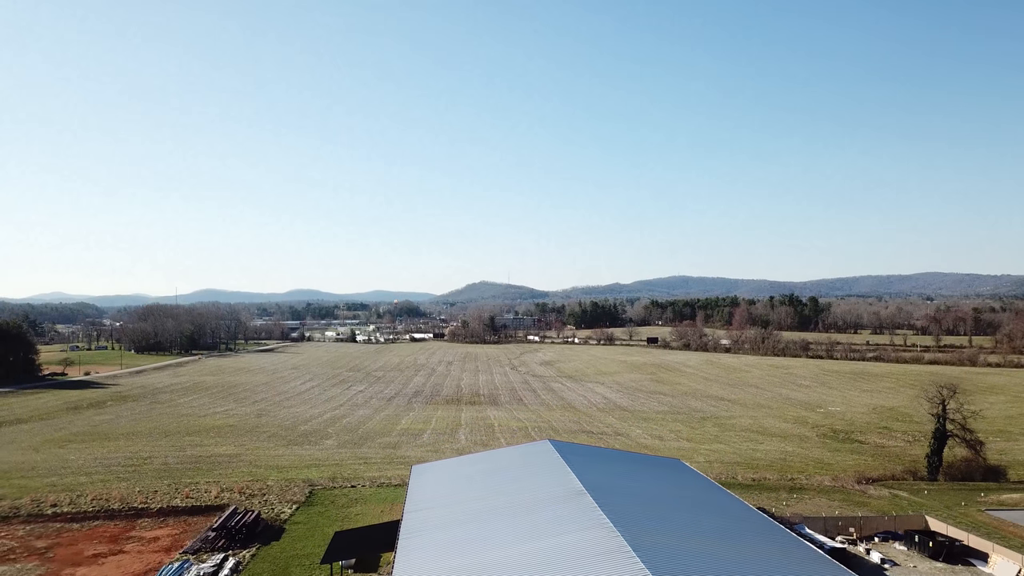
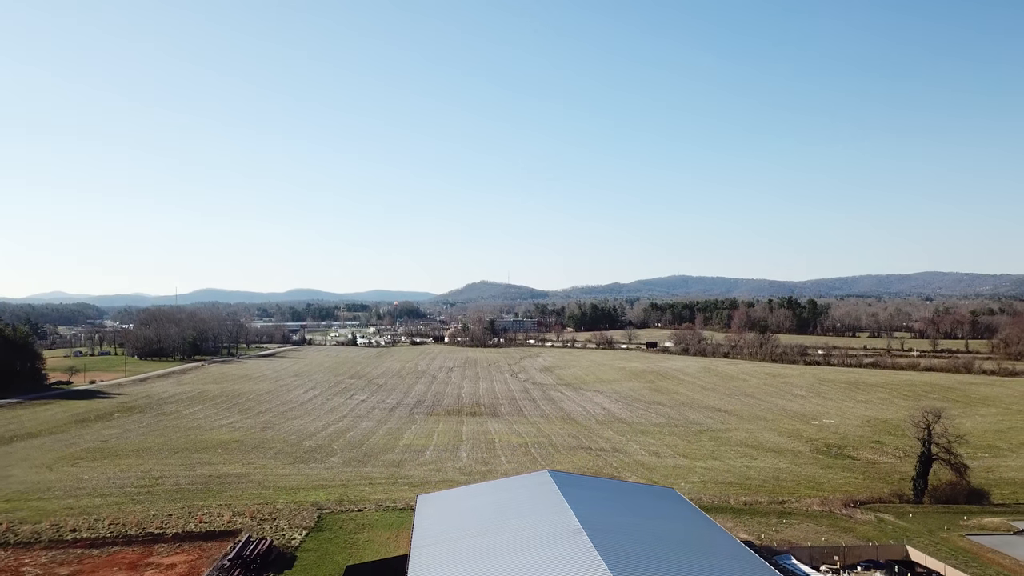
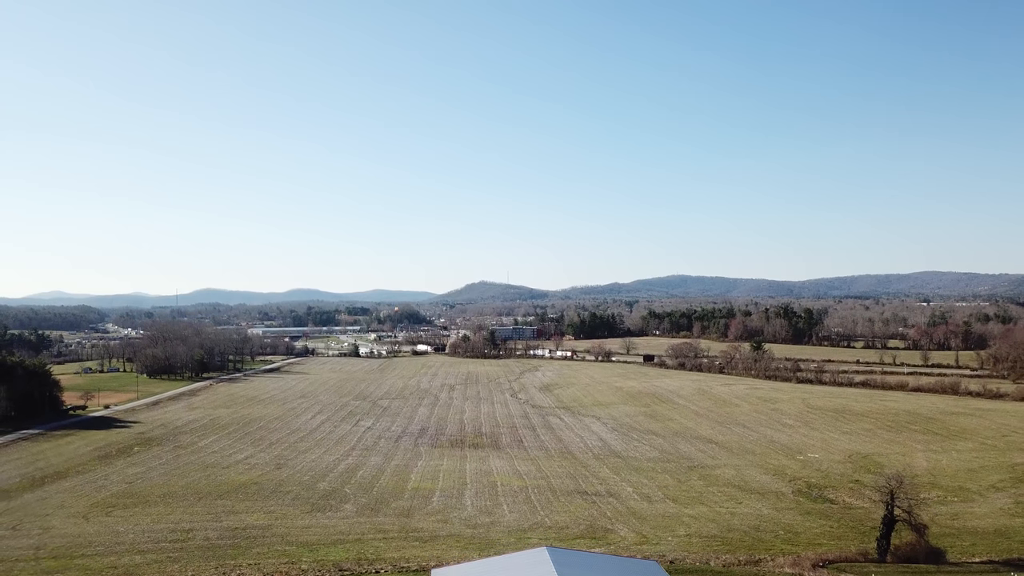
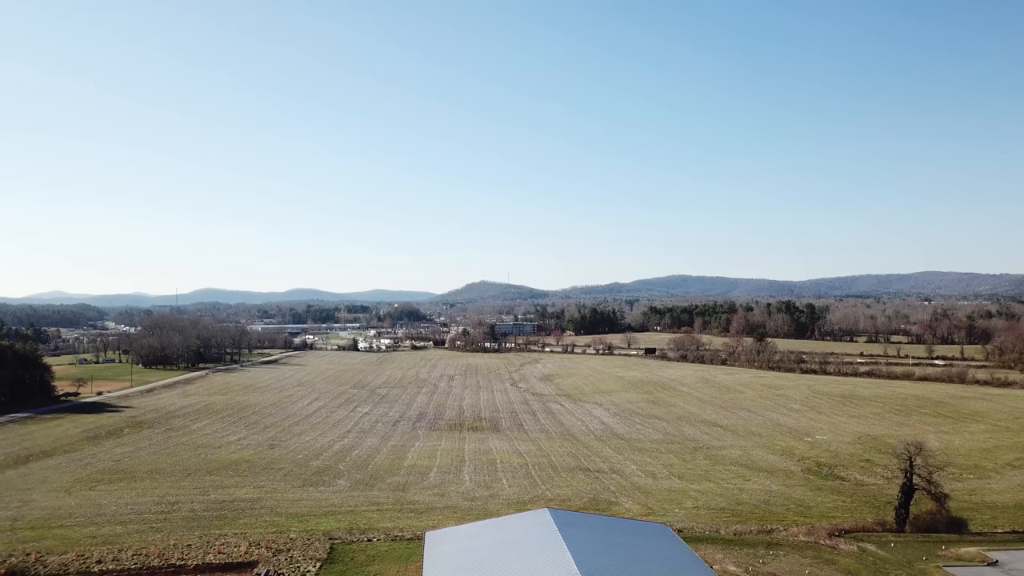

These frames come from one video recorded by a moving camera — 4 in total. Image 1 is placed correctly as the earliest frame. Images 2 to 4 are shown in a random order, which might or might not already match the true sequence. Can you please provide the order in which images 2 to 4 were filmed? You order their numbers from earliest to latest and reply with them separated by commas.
2, 4, 3
